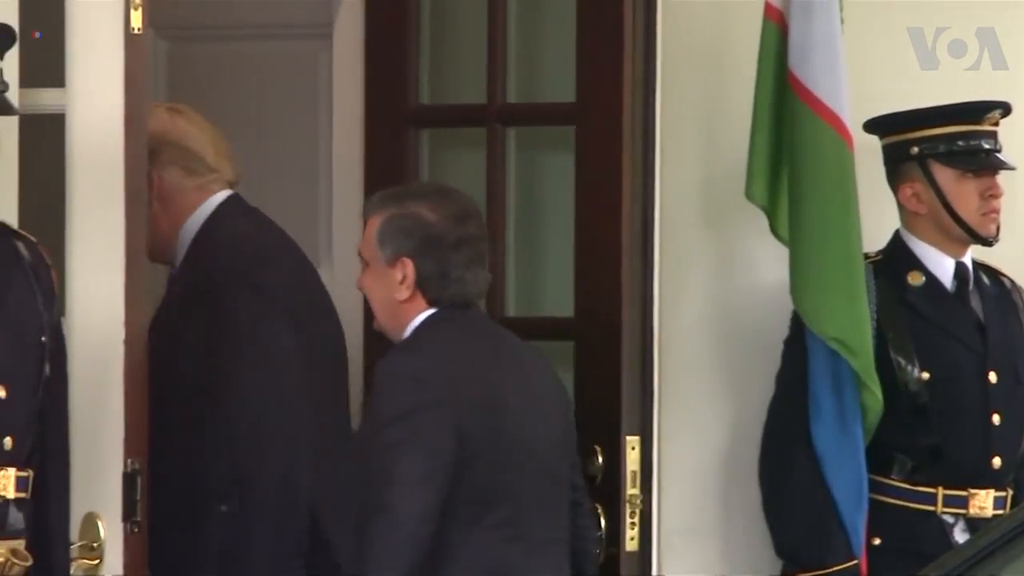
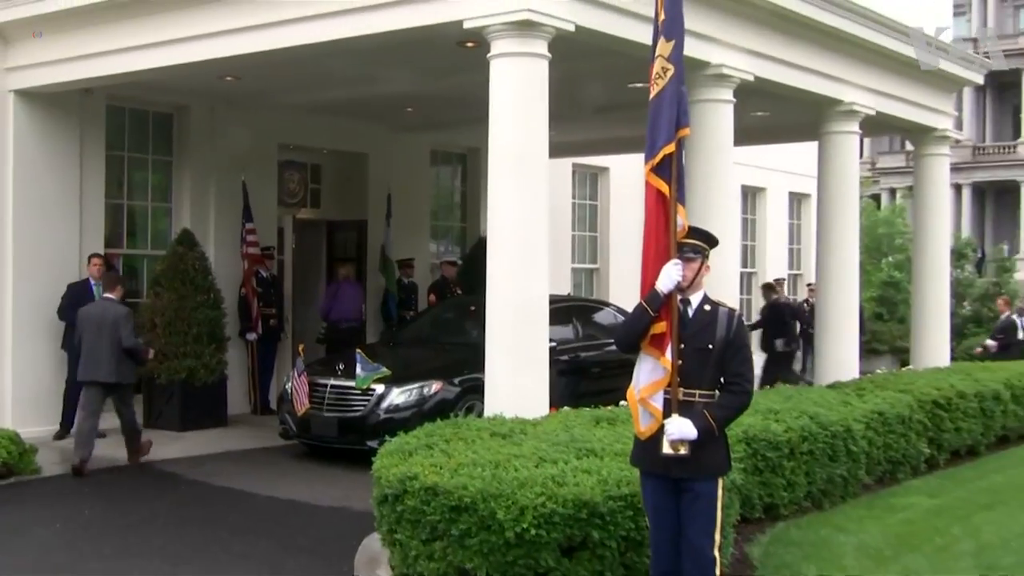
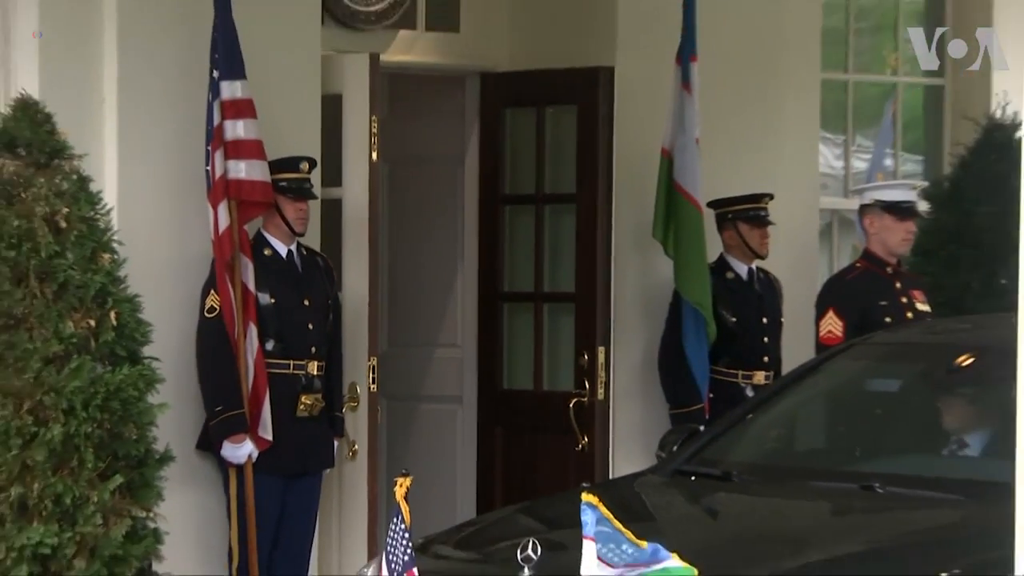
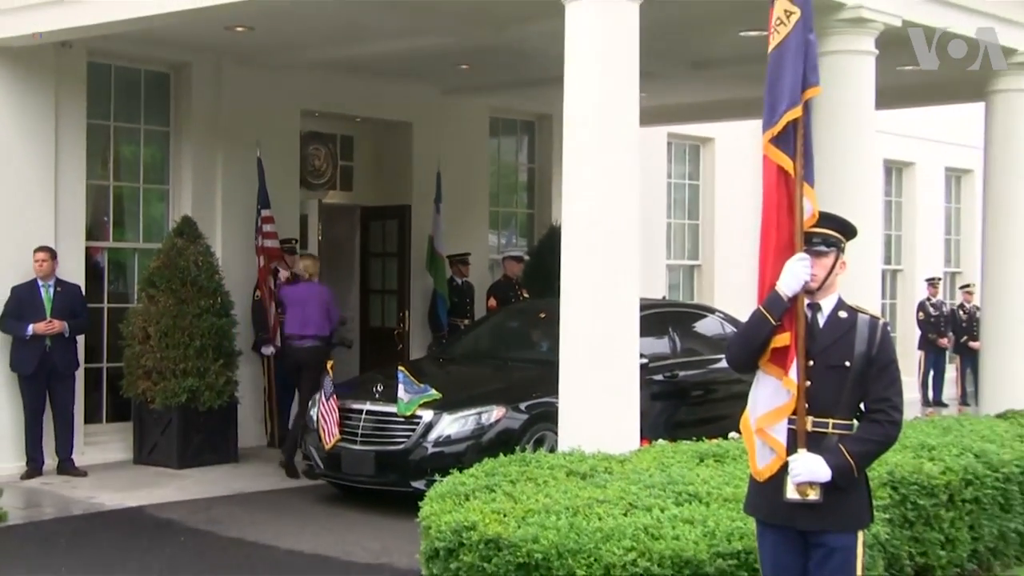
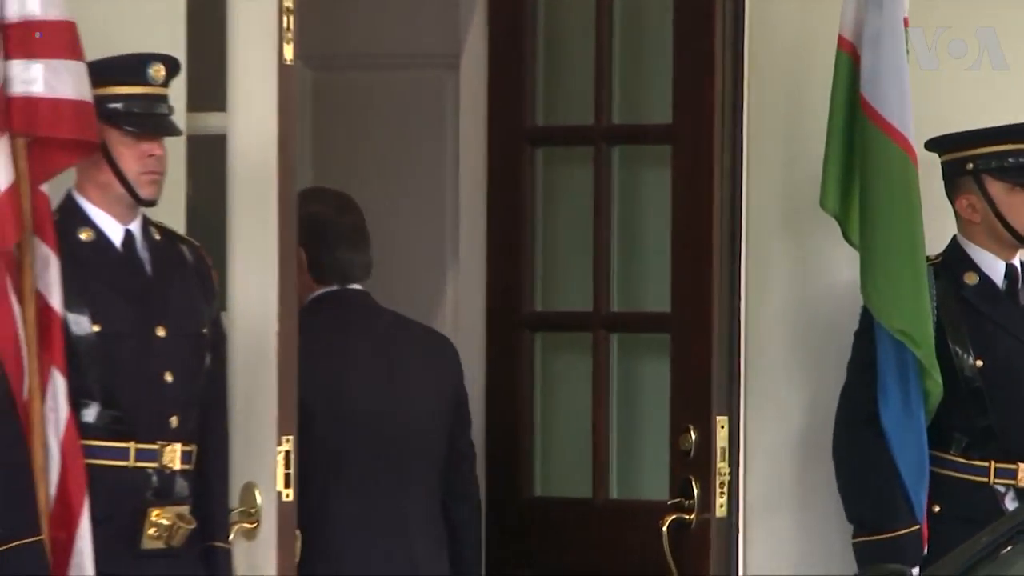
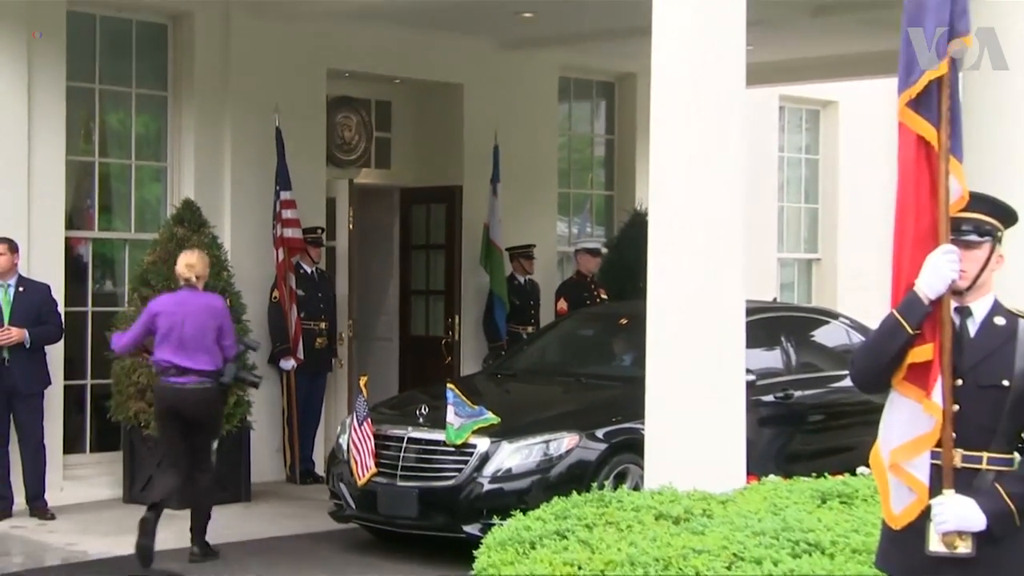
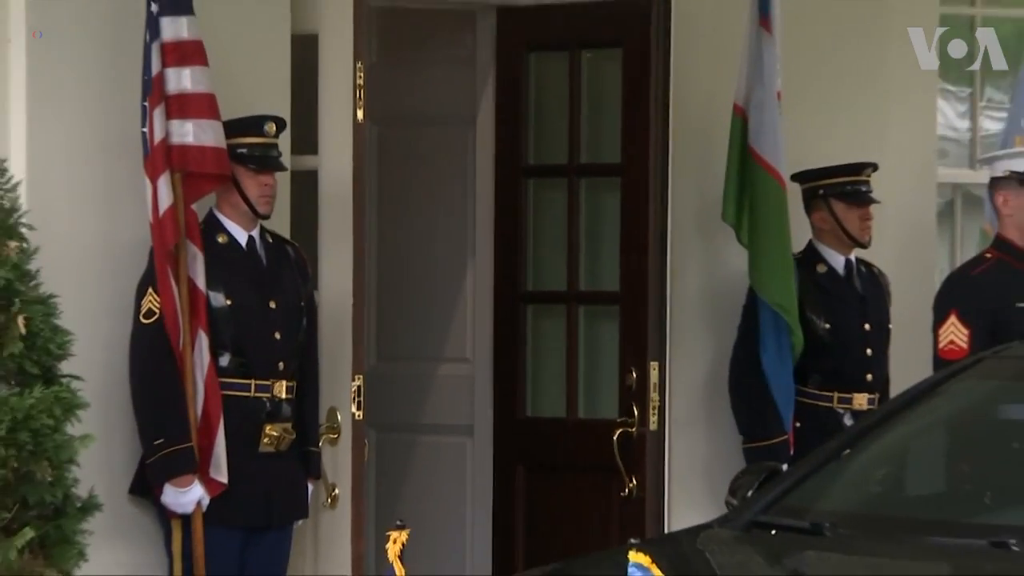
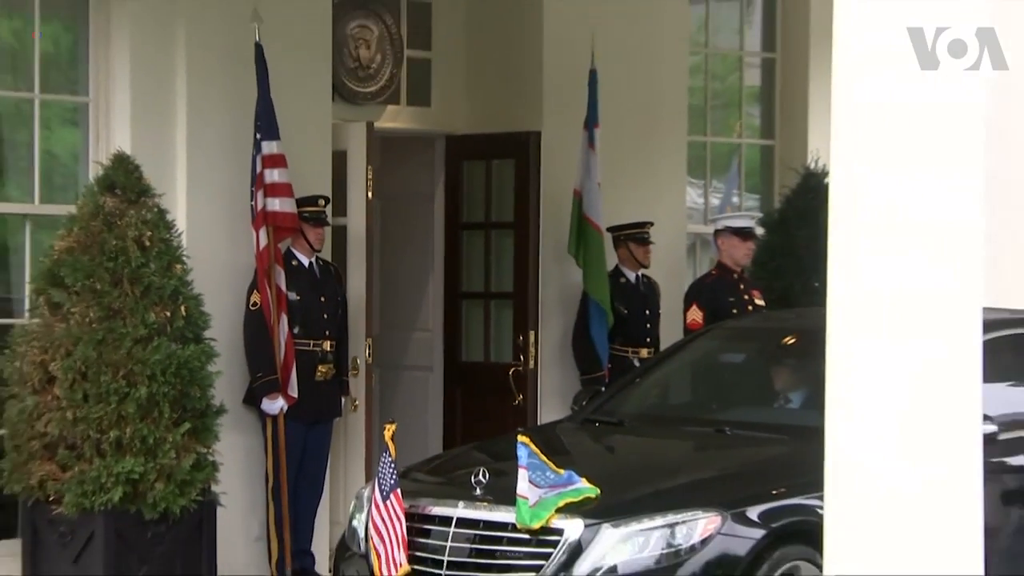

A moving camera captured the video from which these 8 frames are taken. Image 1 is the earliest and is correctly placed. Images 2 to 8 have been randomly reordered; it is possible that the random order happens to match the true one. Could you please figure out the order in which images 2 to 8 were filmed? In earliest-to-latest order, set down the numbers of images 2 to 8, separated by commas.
5, 7, 3, 8, 6, 4, 2
